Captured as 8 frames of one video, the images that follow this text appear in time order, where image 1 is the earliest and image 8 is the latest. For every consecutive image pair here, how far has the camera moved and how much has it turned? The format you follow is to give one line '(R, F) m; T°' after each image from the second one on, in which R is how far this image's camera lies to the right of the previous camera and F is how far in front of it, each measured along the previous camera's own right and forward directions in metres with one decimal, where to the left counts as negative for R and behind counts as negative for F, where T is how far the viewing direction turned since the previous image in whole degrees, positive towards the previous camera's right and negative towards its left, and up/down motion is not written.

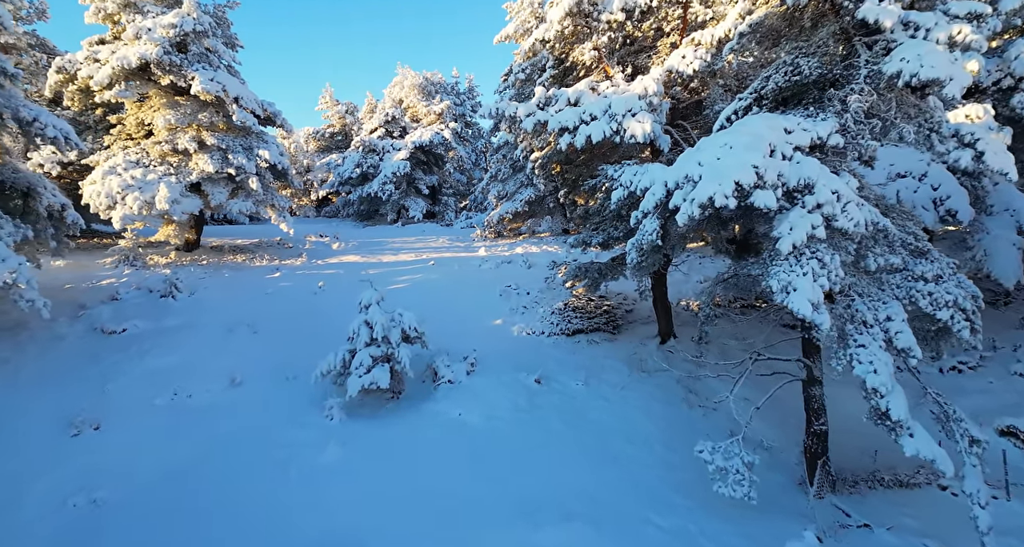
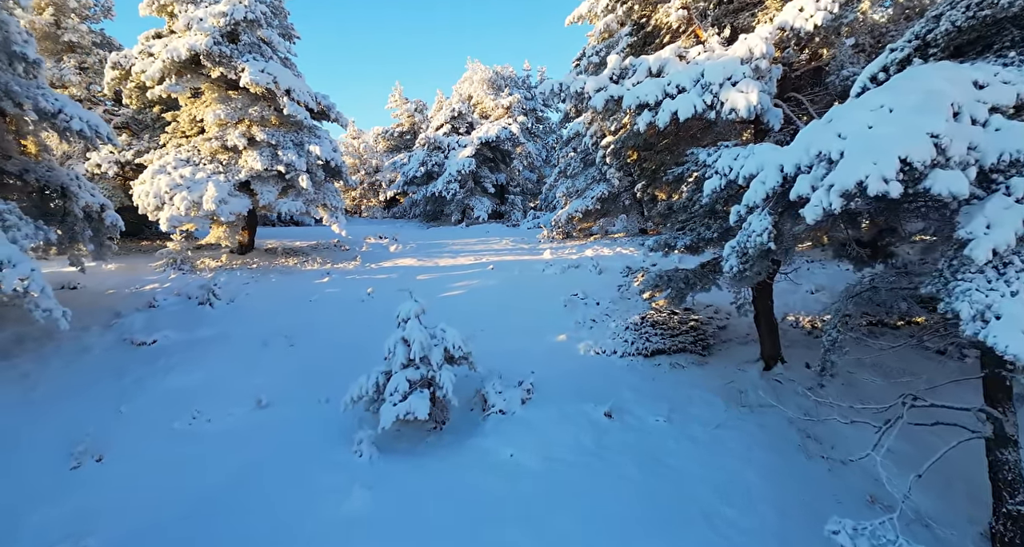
(+0.1, +1.7) m; -8°
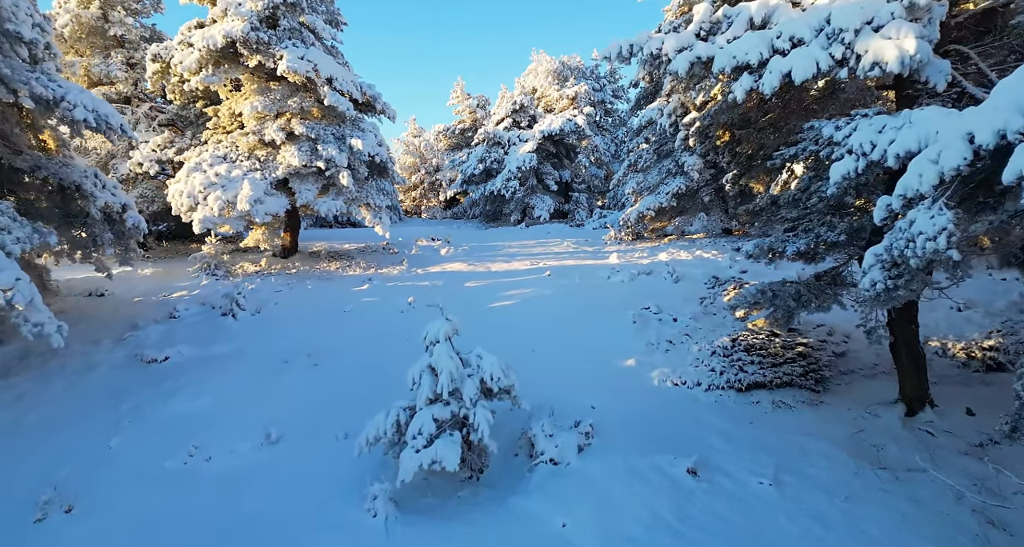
(+0.2, +1.7) m; -8°
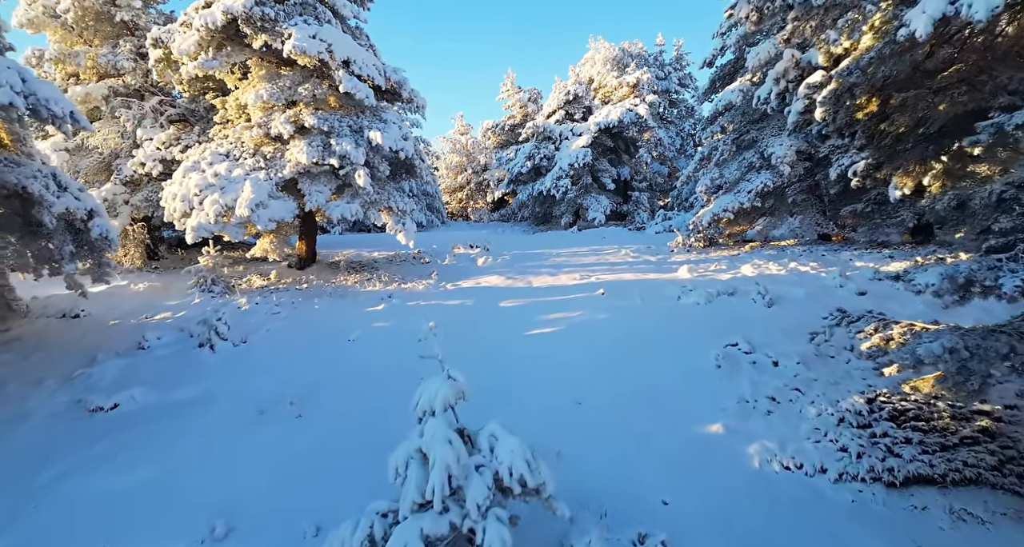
(+0.2, +2.2) m; -6°
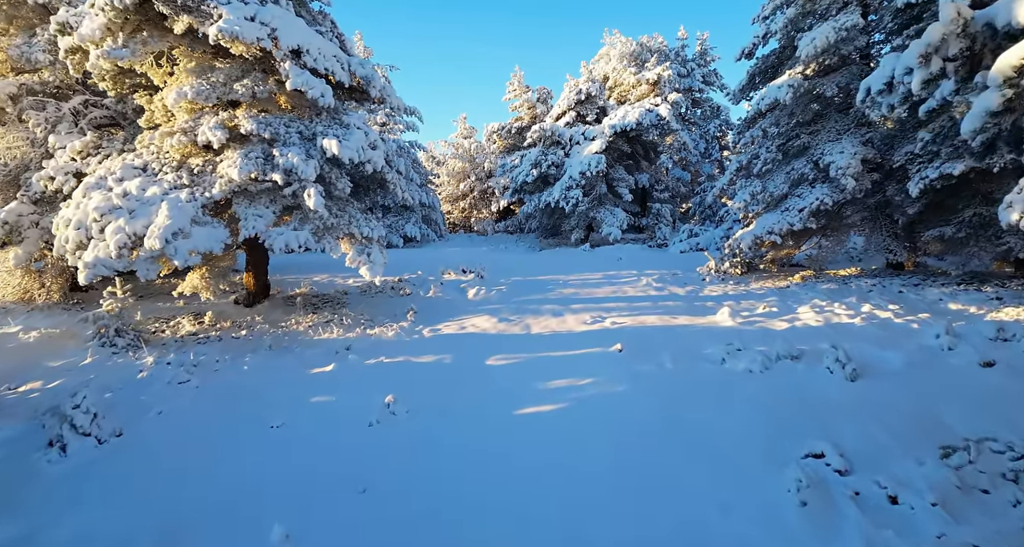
(+0.3, +2.3) m; -2°
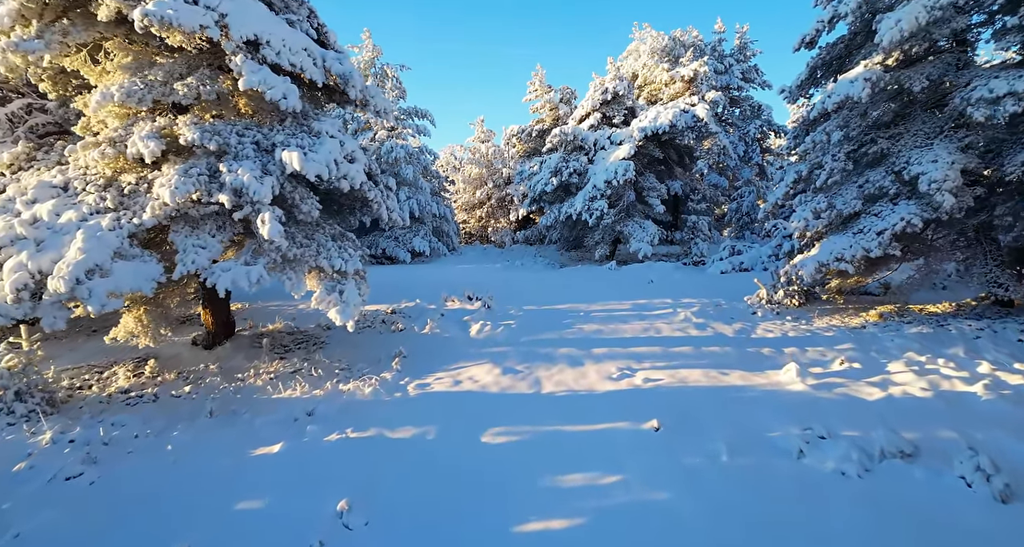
(+0.3, +1.8) m; -3°
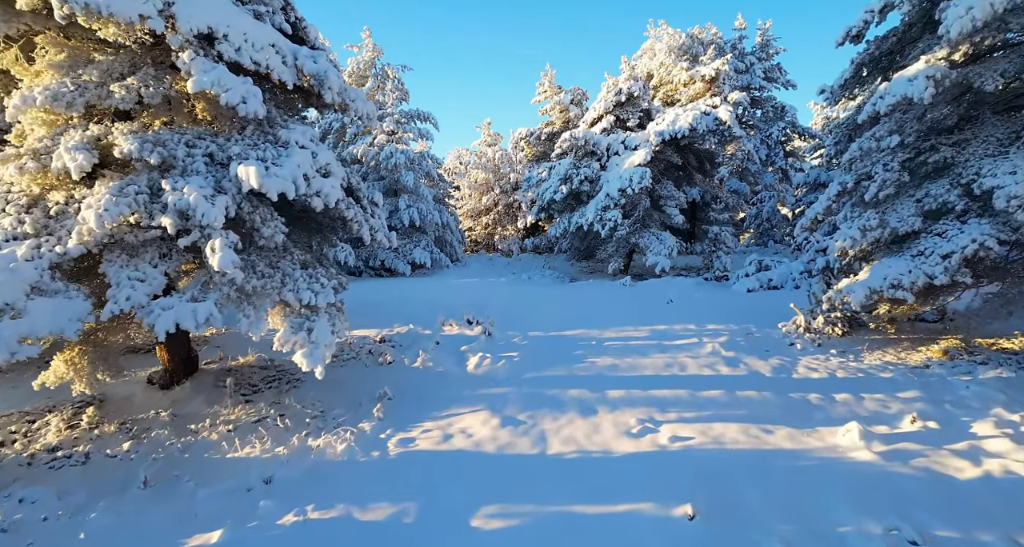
(+0.1, +1.1) m; -1°
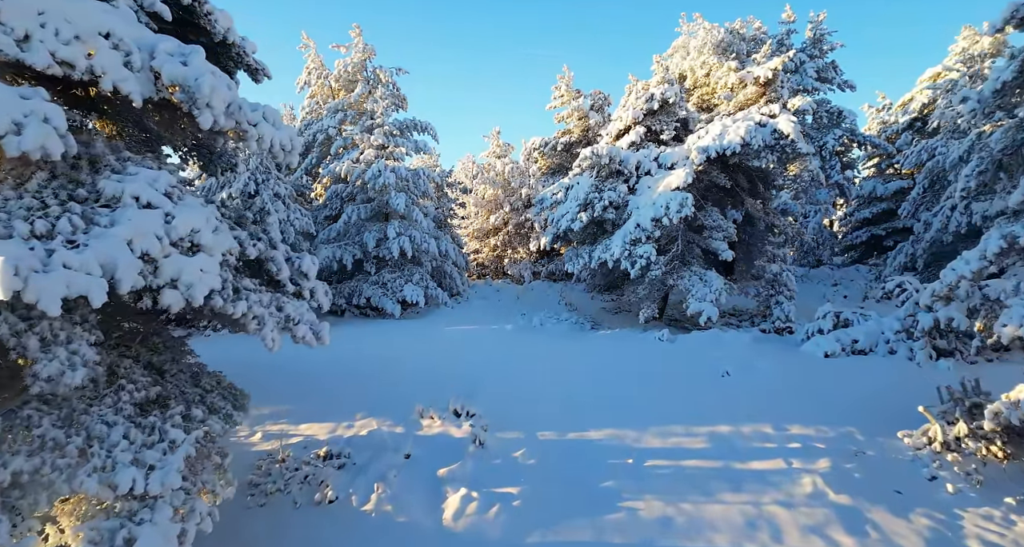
(+0.2, +2.8) m; -2°
